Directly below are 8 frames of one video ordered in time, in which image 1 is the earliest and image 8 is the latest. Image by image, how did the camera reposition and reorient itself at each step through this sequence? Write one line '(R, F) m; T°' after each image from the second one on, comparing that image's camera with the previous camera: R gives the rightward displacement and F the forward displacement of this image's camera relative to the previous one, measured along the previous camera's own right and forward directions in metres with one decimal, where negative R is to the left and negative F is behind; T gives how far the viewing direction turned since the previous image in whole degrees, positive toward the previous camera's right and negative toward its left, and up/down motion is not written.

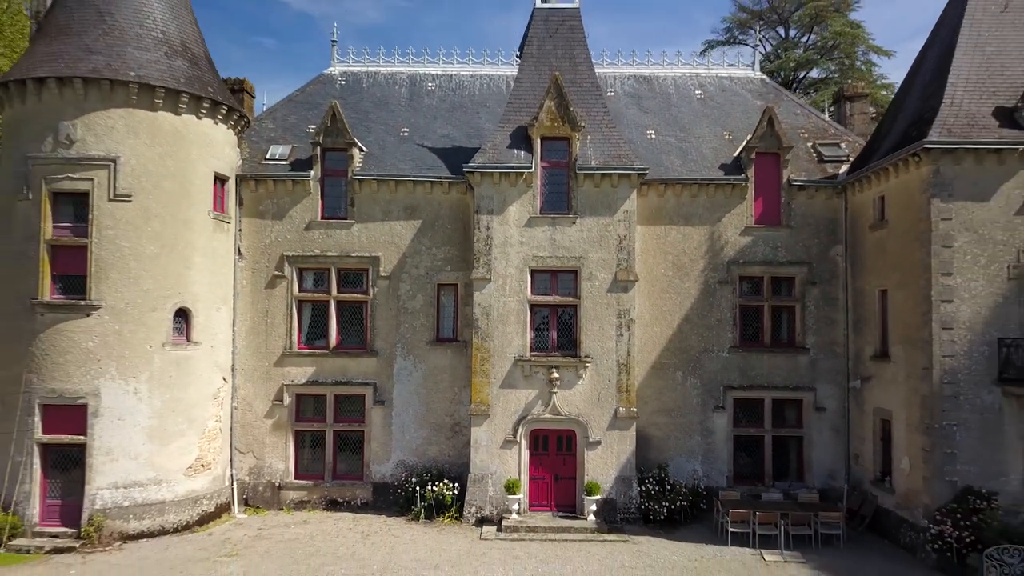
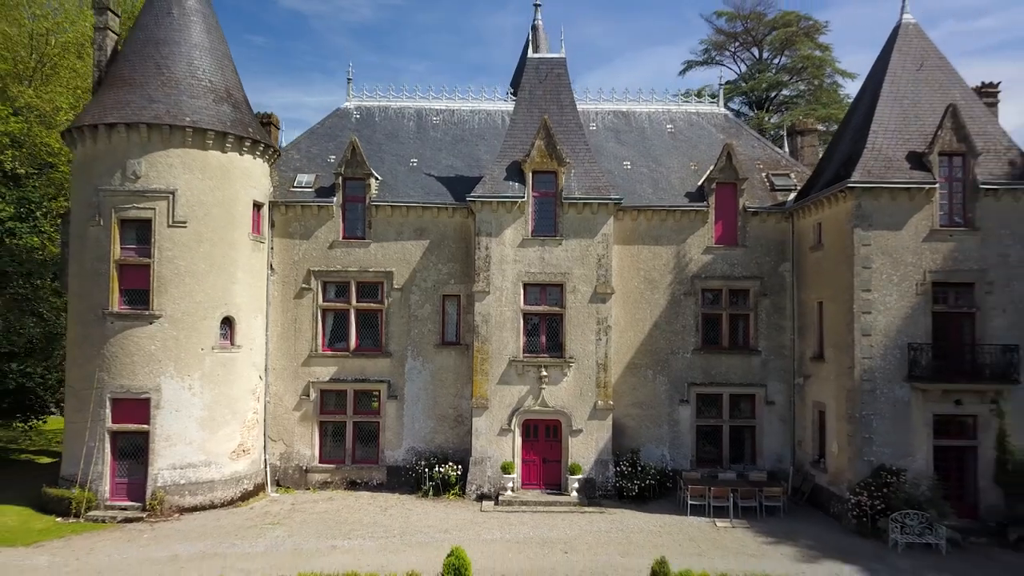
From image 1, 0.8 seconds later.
(-0.1, -2.6) m; +1°
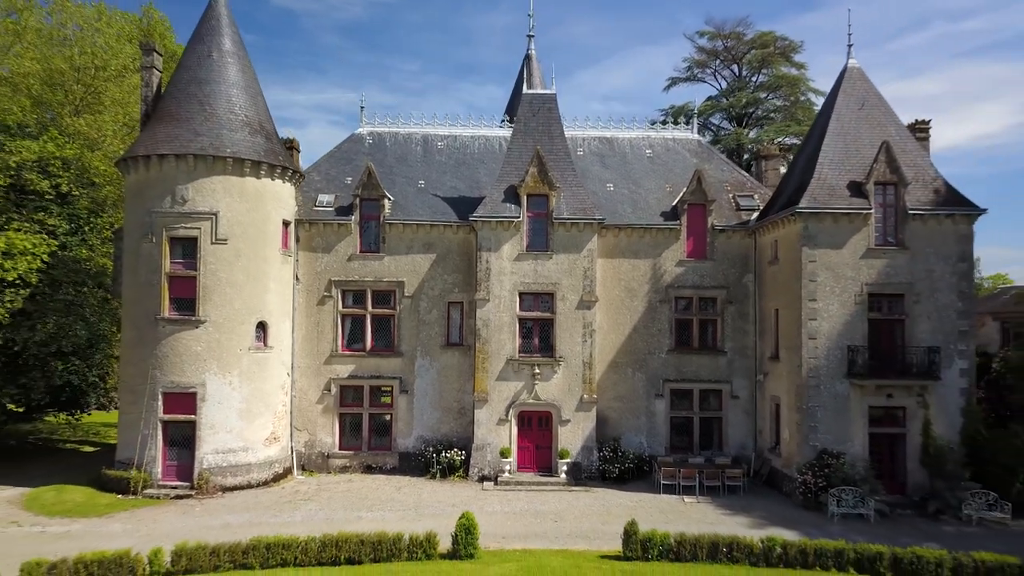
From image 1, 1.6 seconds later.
(-0.1, -2.6) m; +1°
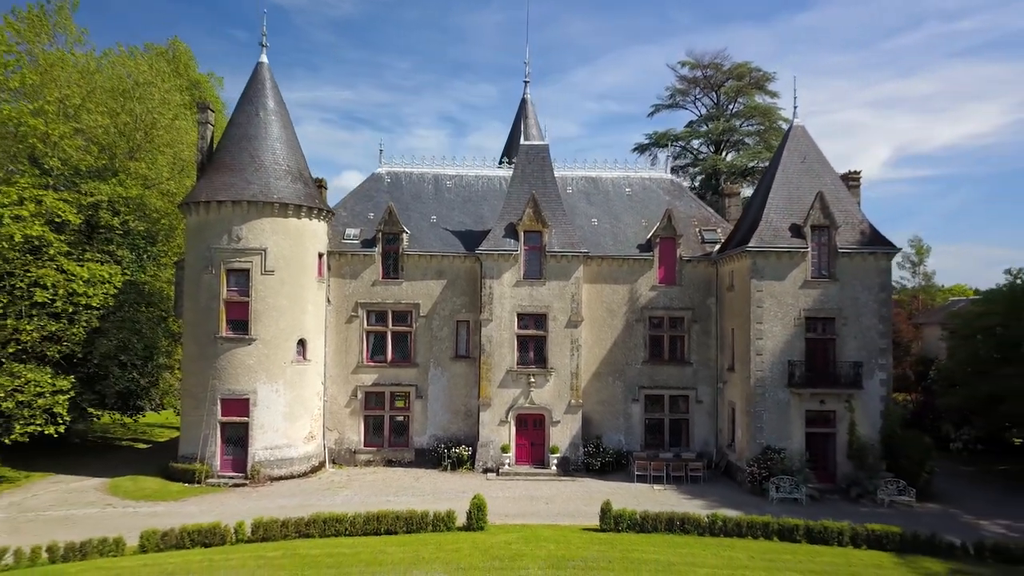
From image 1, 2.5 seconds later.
(-0.2, -3.8) m; 0°
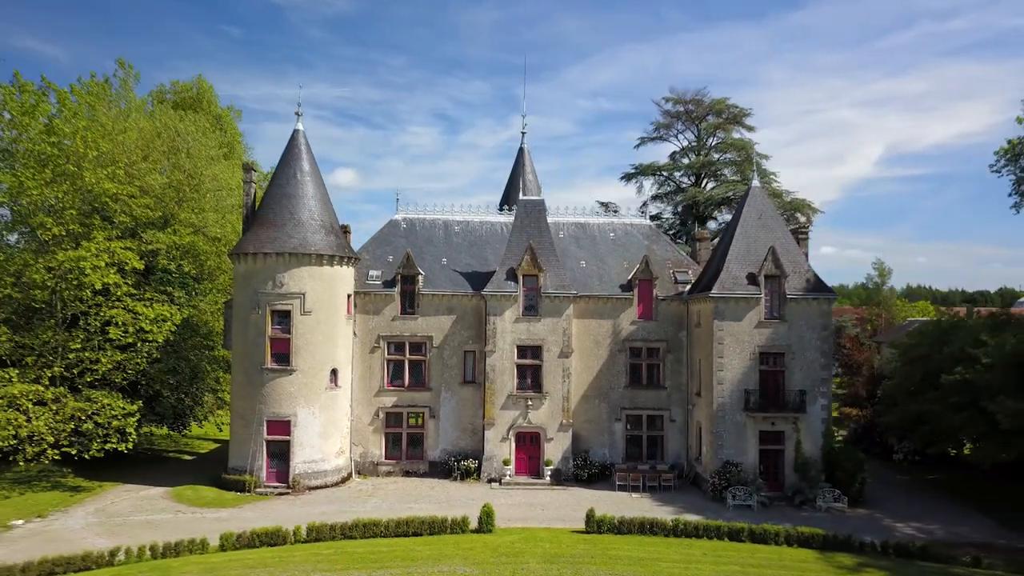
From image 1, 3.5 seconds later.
(-0.2, -4.1) m; 0°
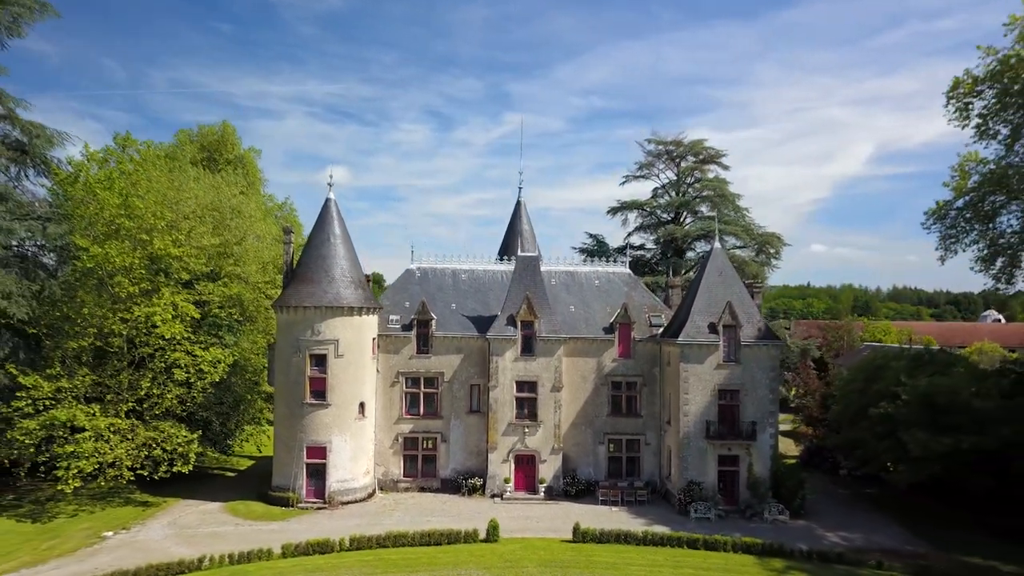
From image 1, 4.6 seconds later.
(-0.3, -5.1) m; +1°
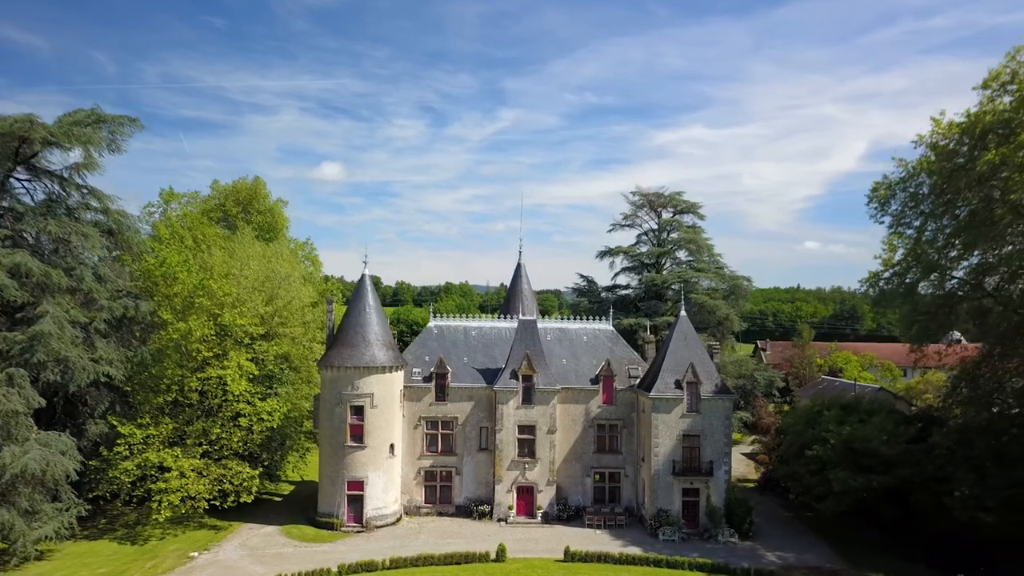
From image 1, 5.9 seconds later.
(-0.4, -7.1) m; 0°
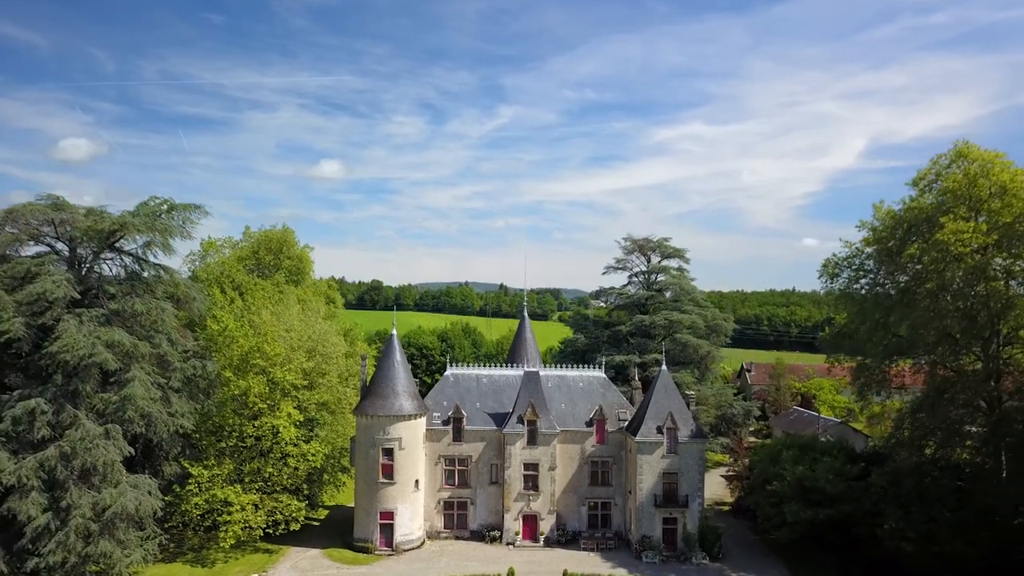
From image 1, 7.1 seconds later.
(-0.4, -7.0) m; 0°
